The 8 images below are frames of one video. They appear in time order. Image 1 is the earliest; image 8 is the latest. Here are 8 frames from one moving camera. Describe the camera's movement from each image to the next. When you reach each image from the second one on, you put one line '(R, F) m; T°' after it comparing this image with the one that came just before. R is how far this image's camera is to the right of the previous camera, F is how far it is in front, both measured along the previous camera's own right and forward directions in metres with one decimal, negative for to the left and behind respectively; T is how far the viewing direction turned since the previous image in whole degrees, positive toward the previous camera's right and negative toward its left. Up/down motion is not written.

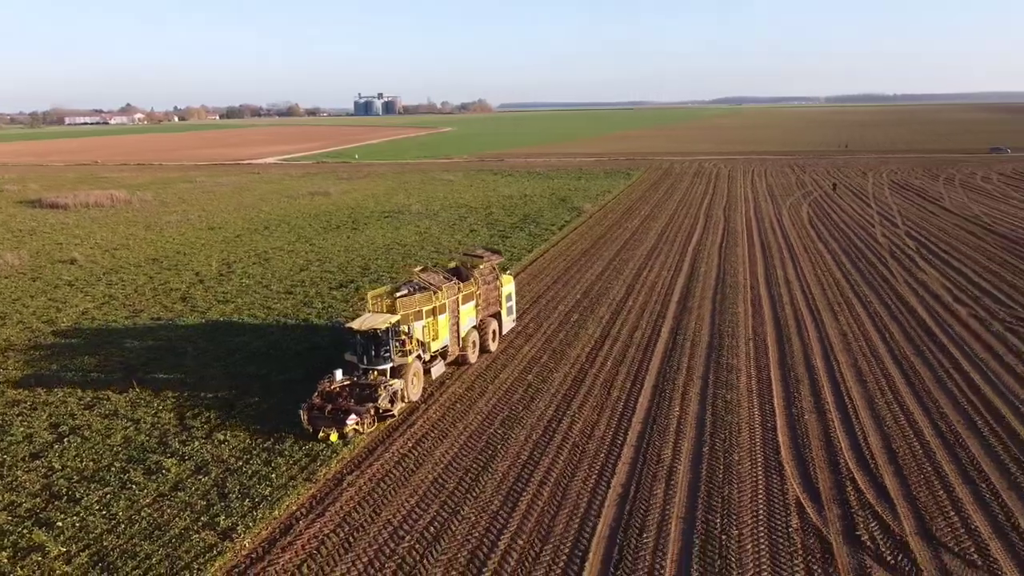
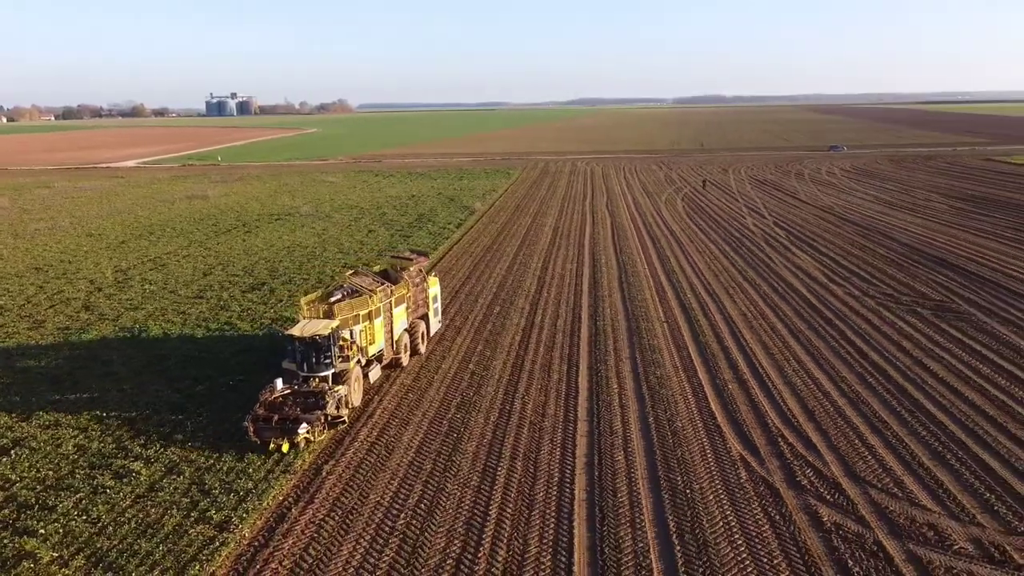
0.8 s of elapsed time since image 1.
(-1.3, -0.6) m; +10°
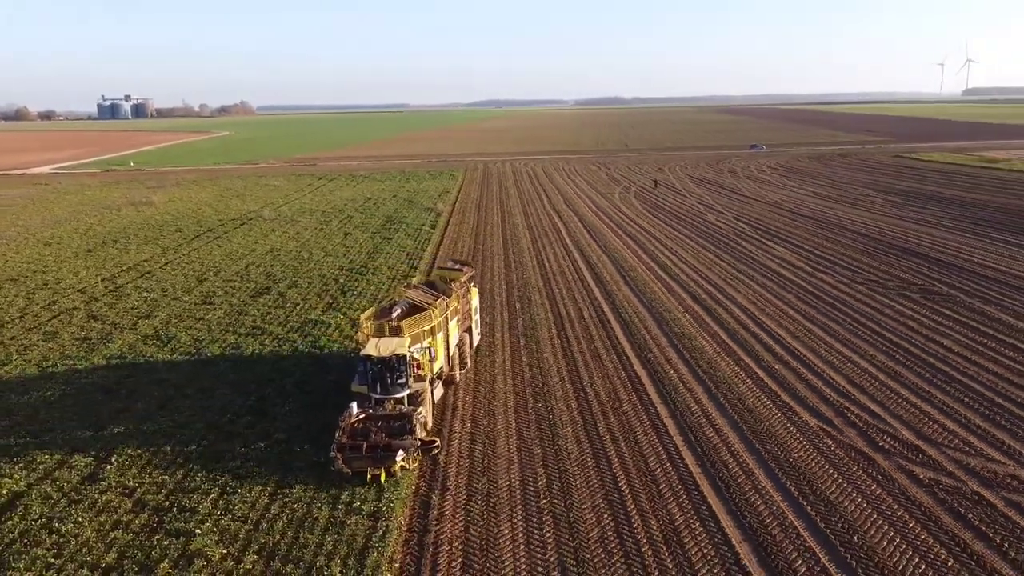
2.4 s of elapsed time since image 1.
(-2.6, -0.5) m; +7°
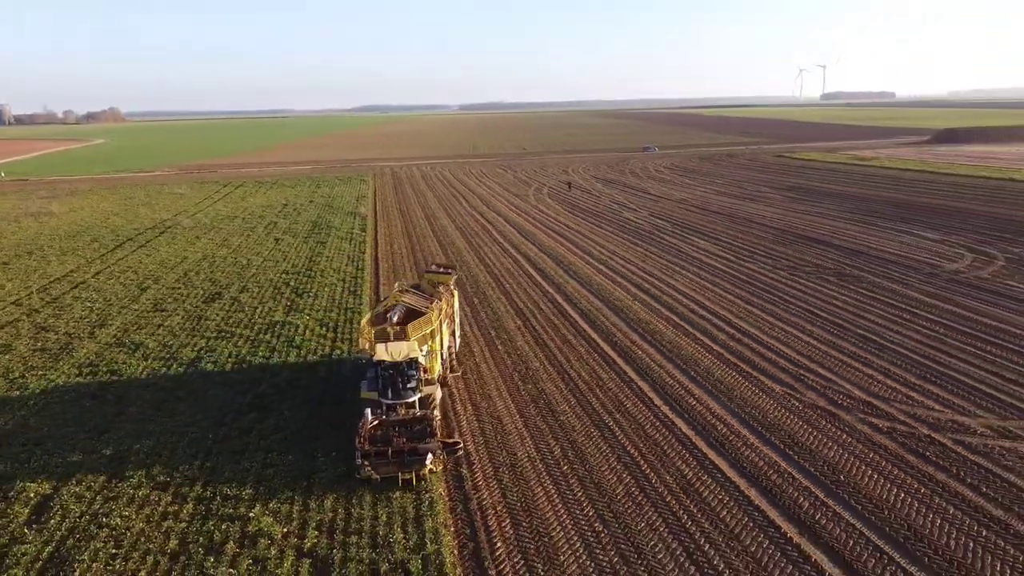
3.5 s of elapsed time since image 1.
(-1.7, -0.8) m; +8°
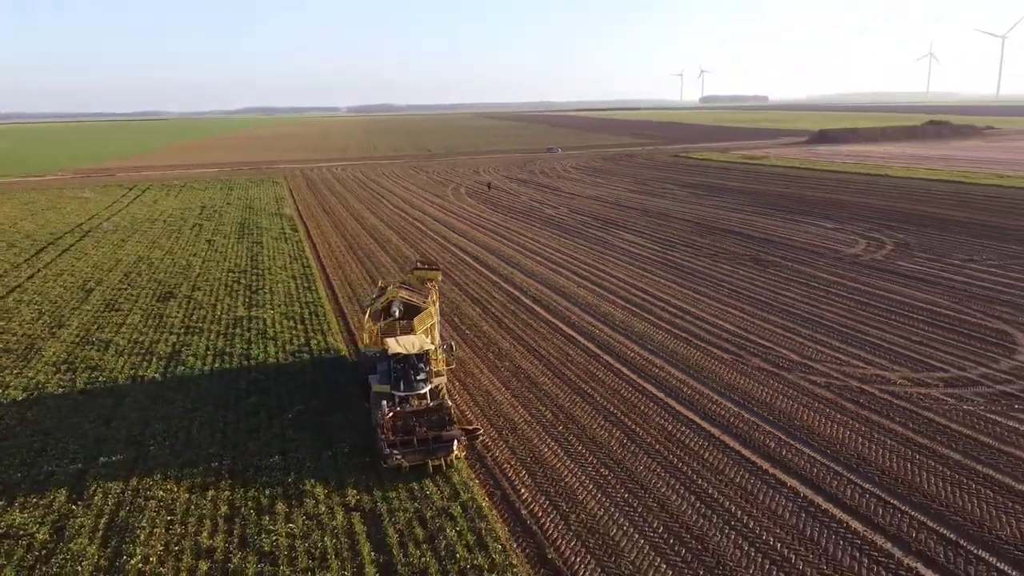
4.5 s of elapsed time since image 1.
(-1.5, -1.1) m; +8°
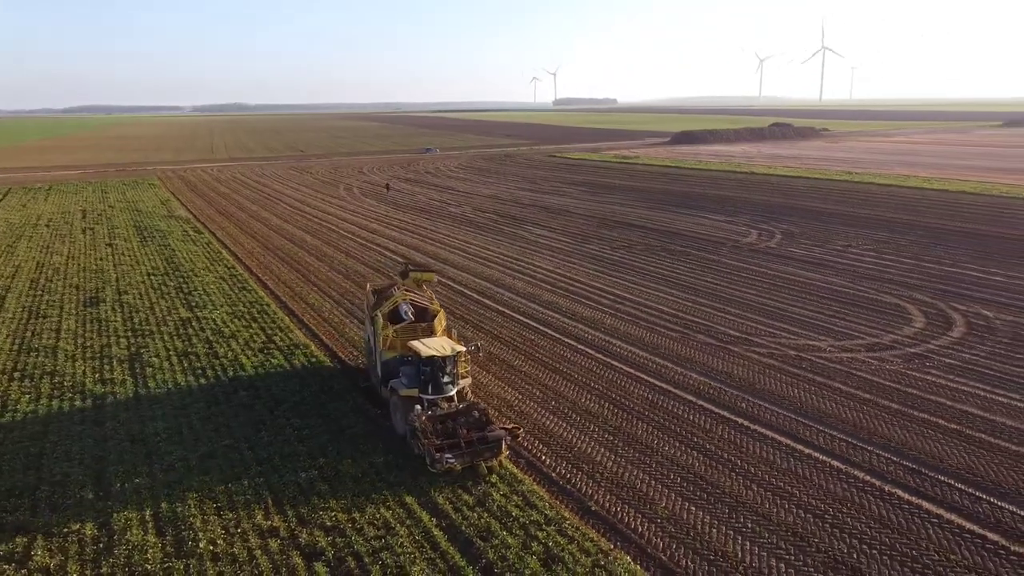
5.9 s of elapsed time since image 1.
(-2.1, -0.7) m; +10°
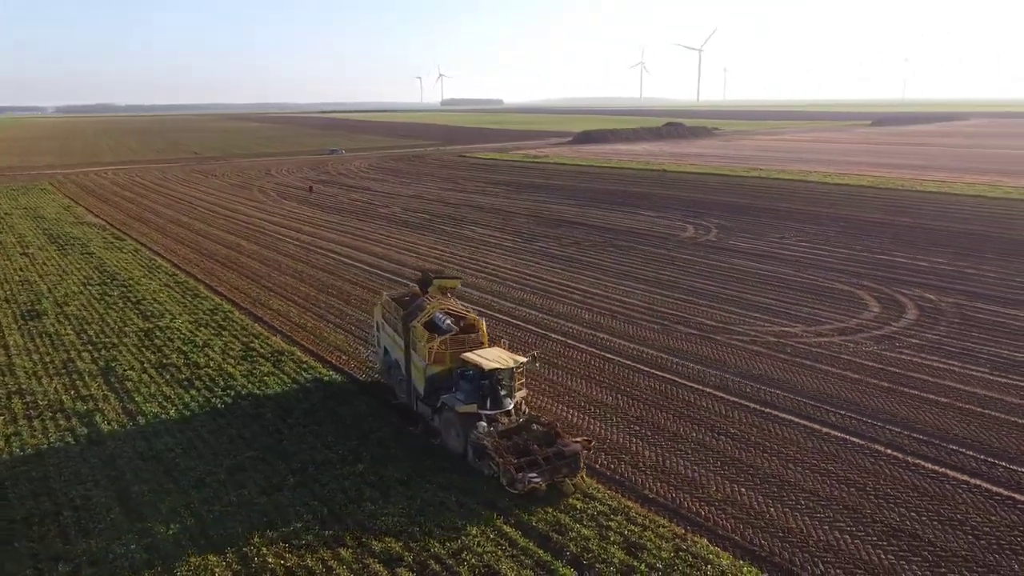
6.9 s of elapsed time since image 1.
(-1.9, +0.1) m; +8°
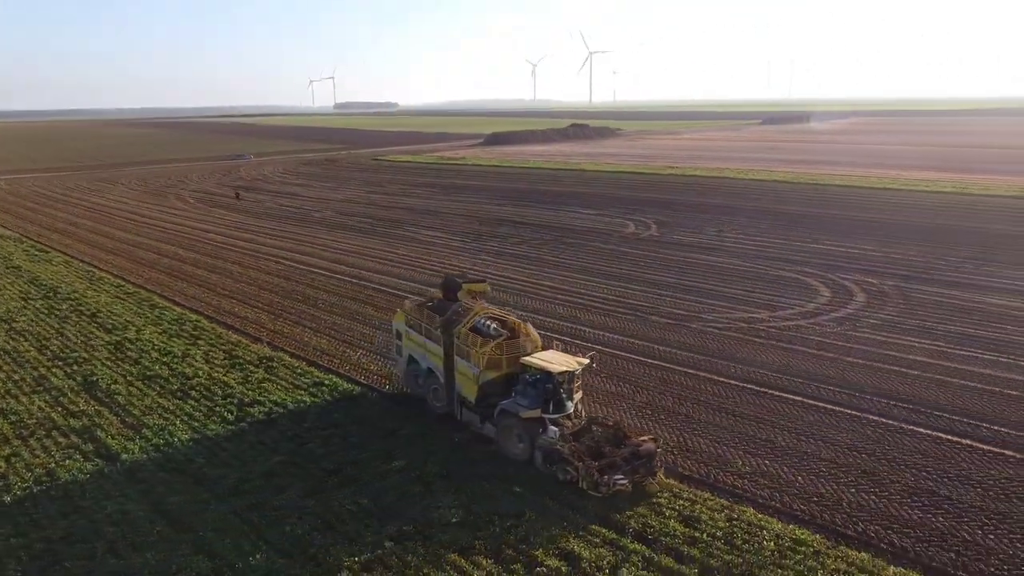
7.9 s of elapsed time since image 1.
(-1.7, -0.2) m; +7°
